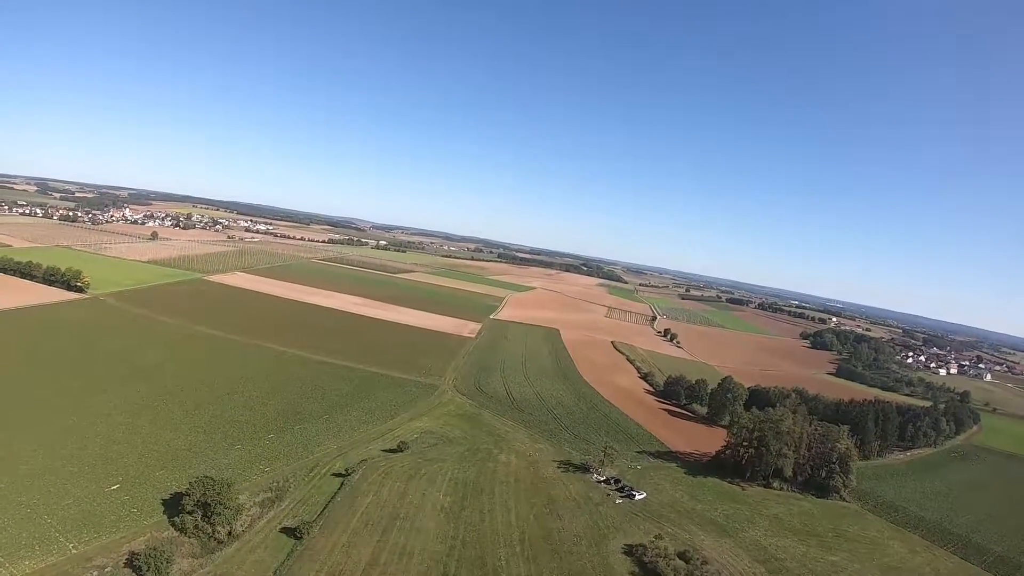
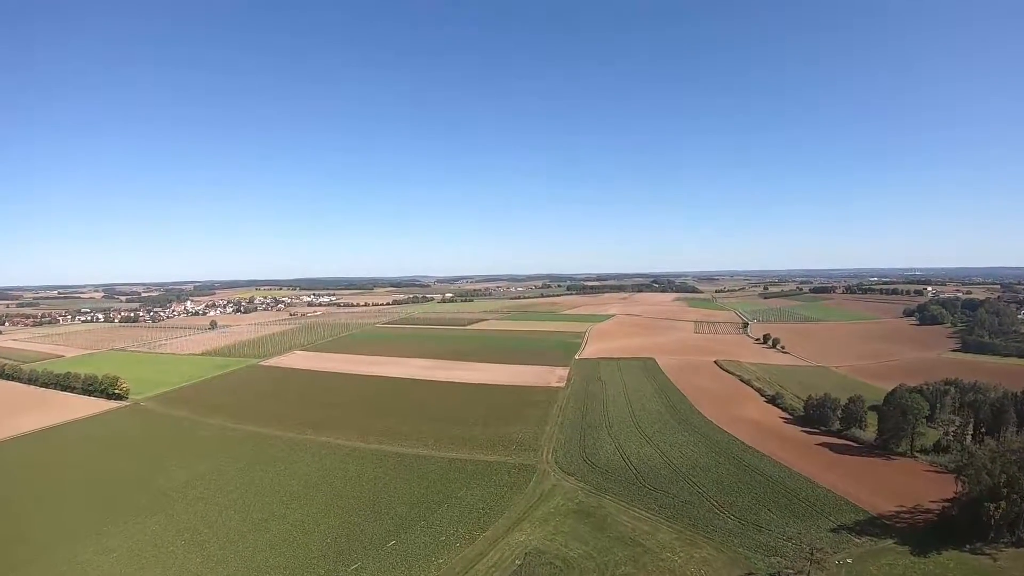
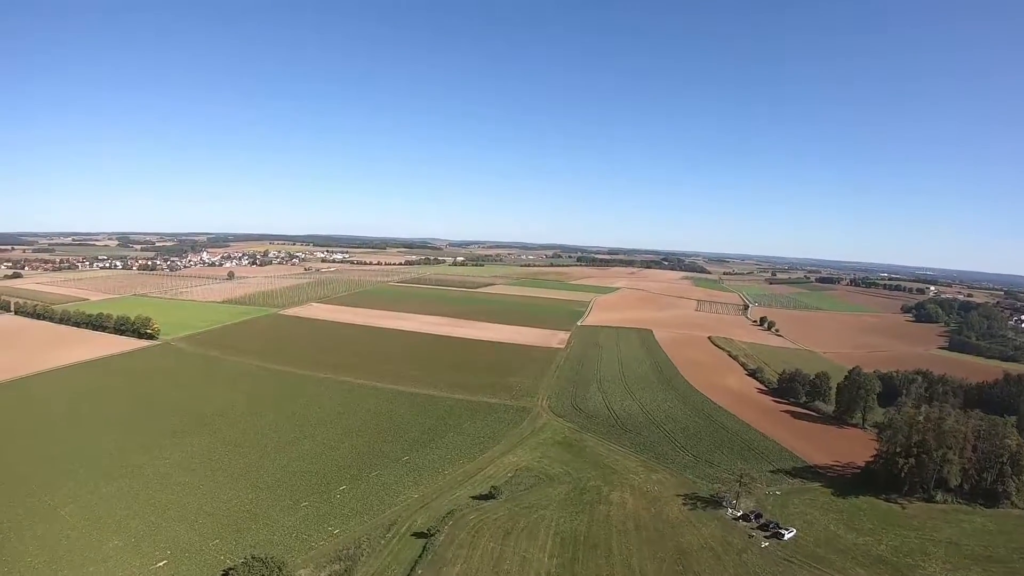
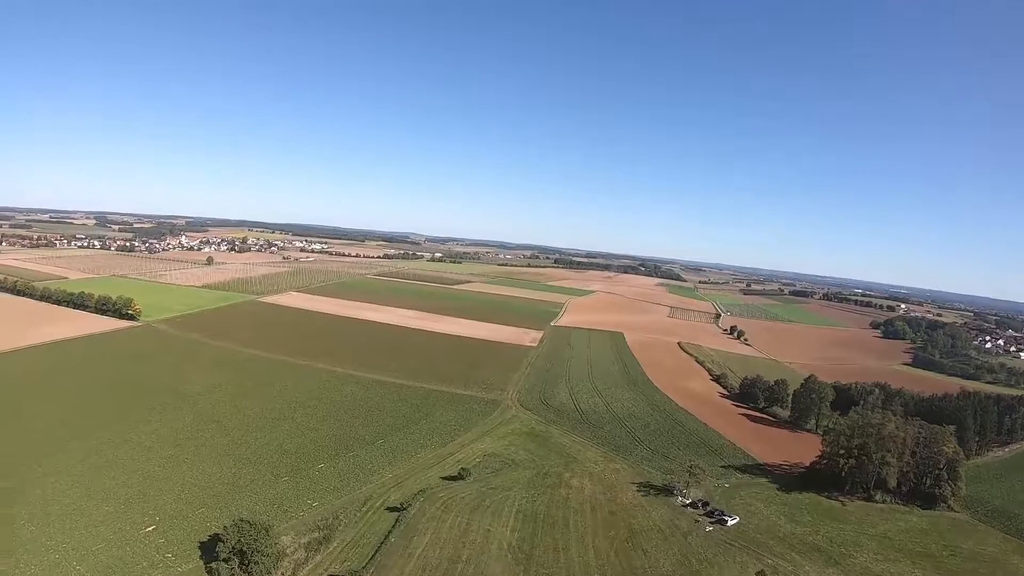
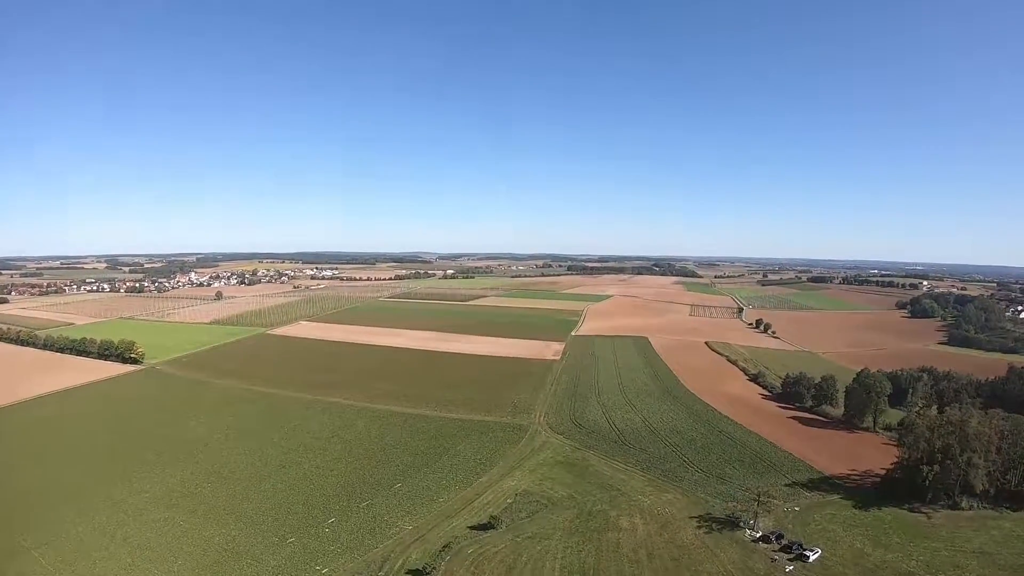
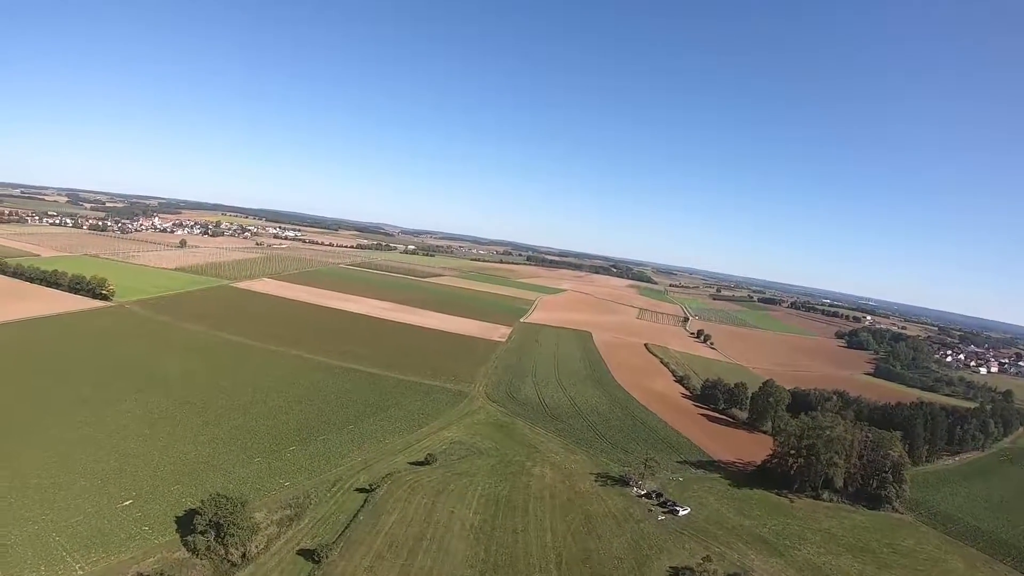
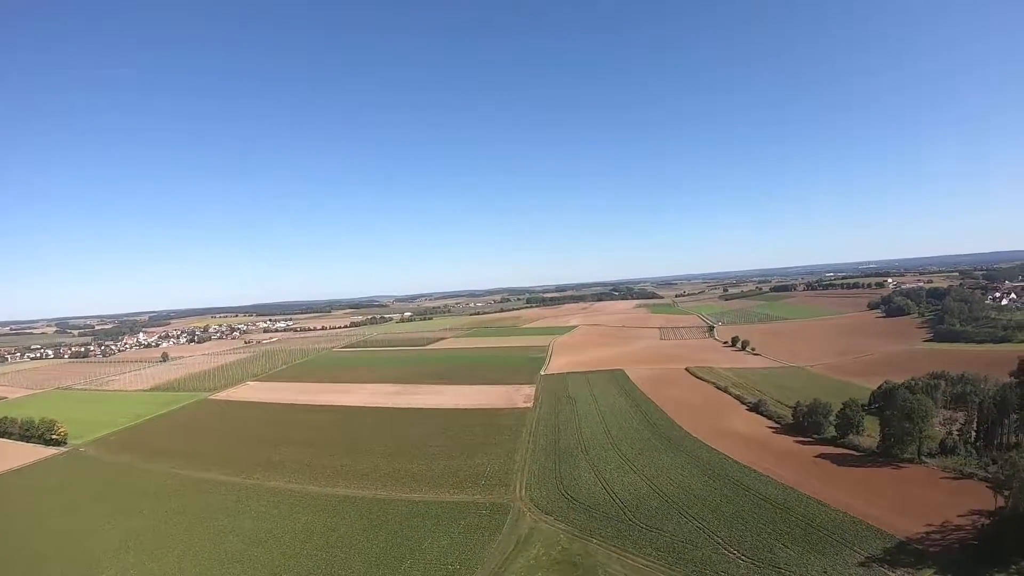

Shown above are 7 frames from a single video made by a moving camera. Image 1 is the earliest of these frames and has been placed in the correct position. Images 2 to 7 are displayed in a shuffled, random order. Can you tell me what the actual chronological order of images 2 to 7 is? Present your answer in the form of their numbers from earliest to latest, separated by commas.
6, 4, 3, 5, 2, 7
